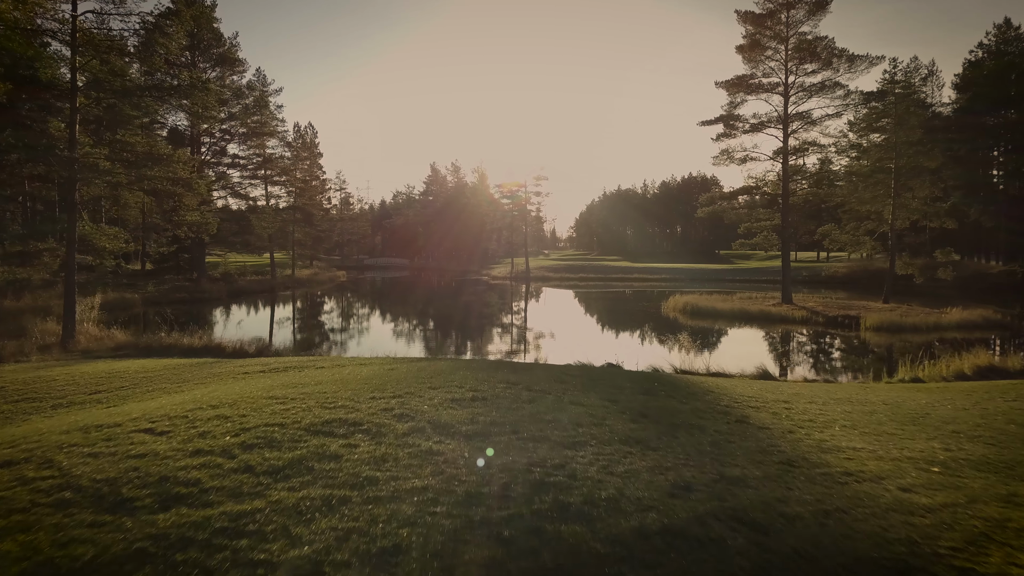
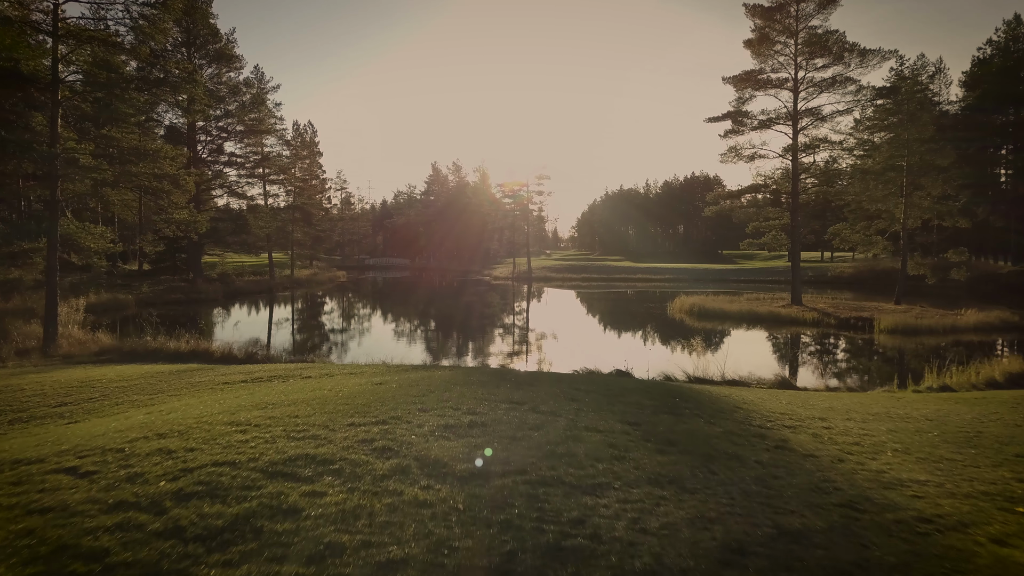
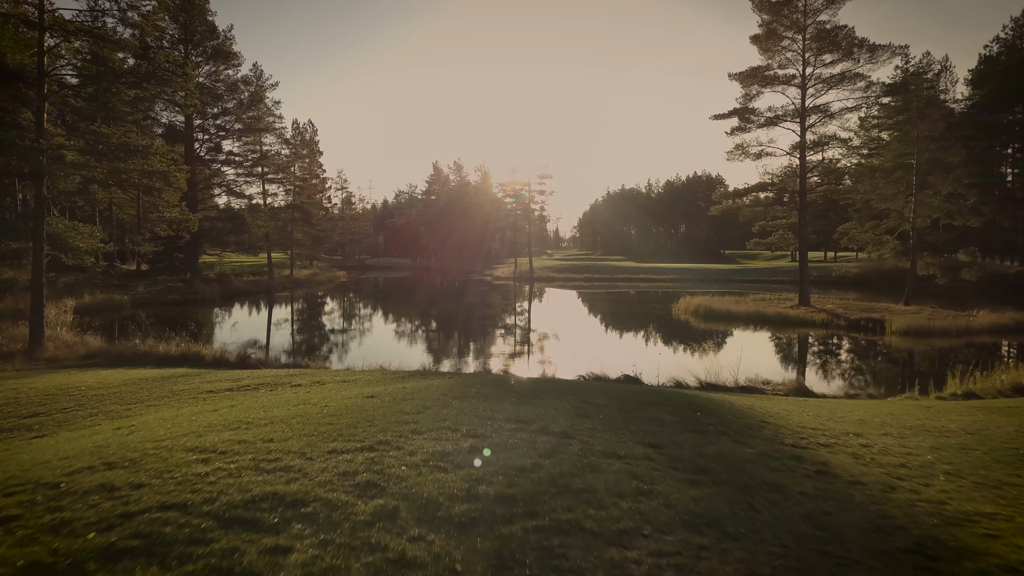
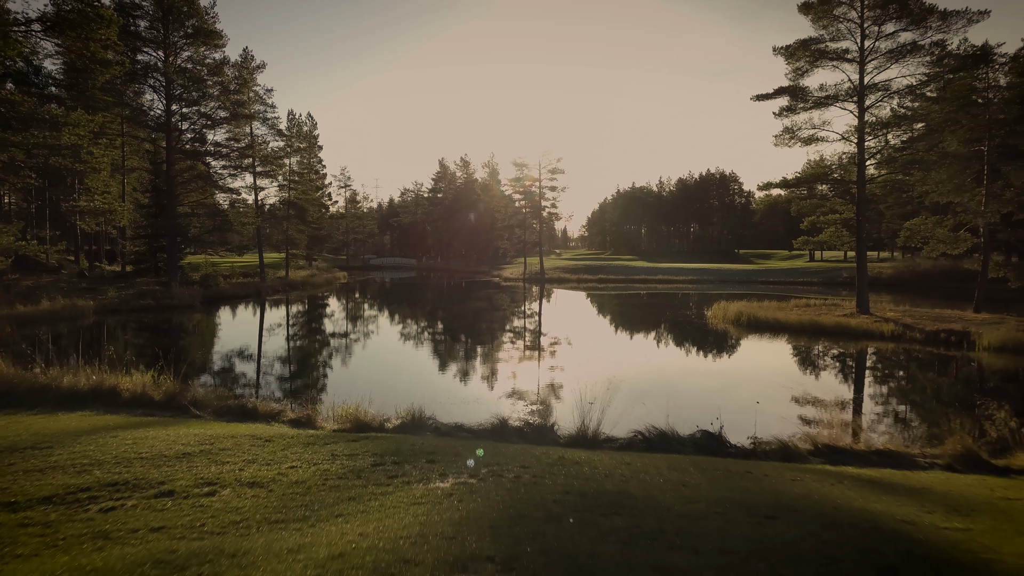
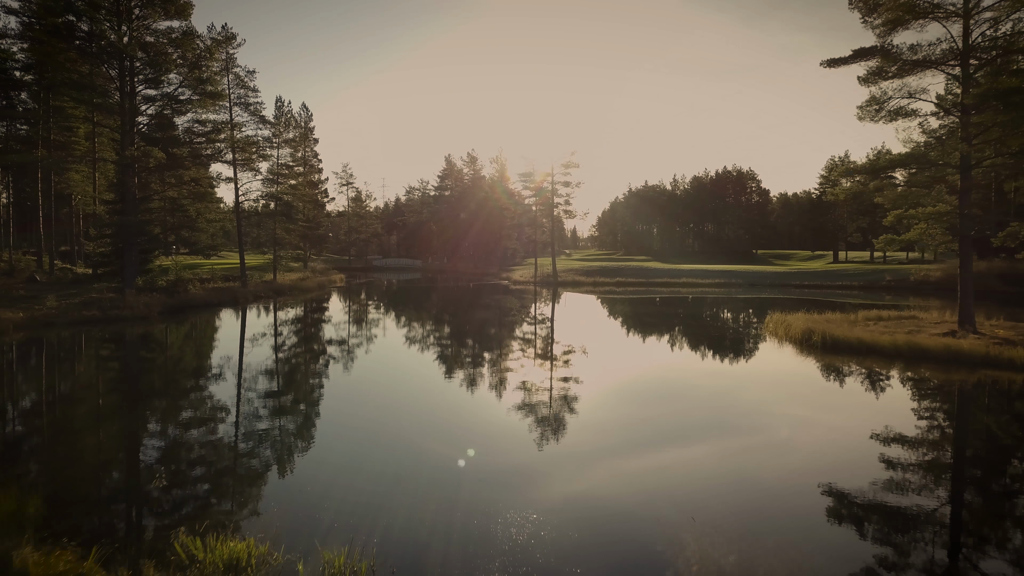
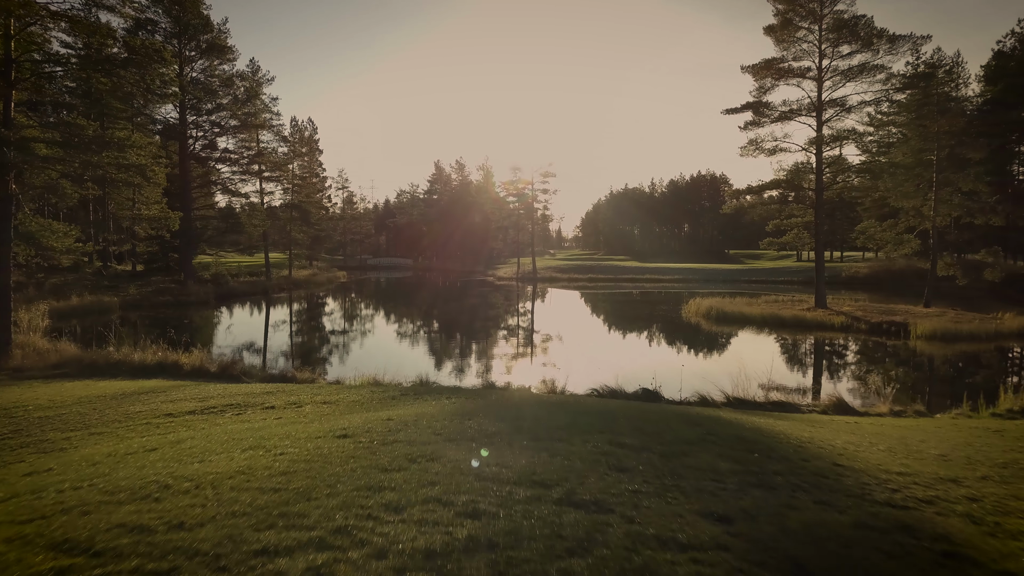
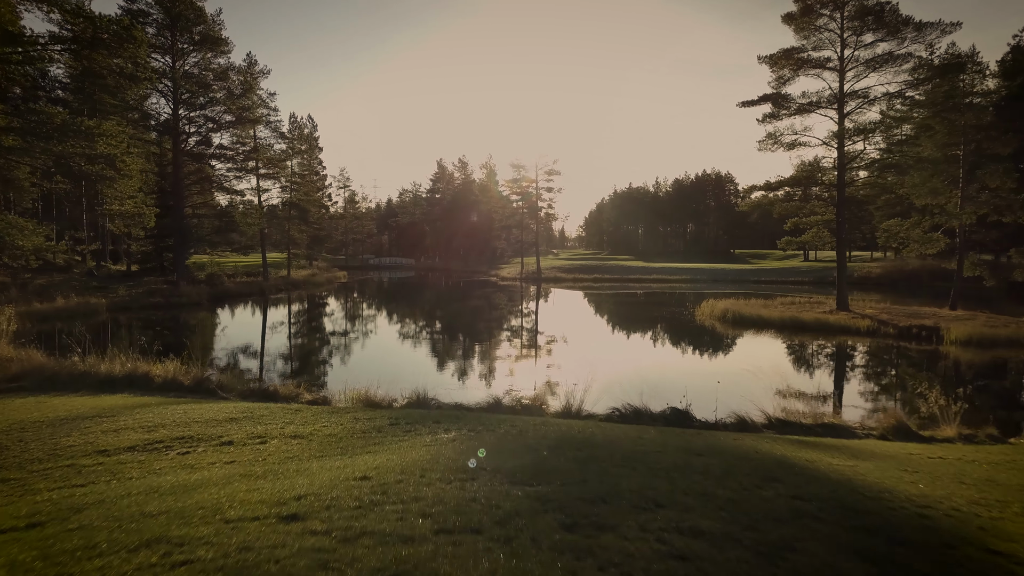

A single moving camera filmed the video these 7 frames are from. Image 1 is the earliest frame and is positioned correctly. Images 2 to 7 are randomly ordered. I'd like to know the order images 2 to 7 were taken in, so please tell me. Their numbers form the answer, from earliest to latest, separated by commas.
2, 3, 6, 7, 4, 5
